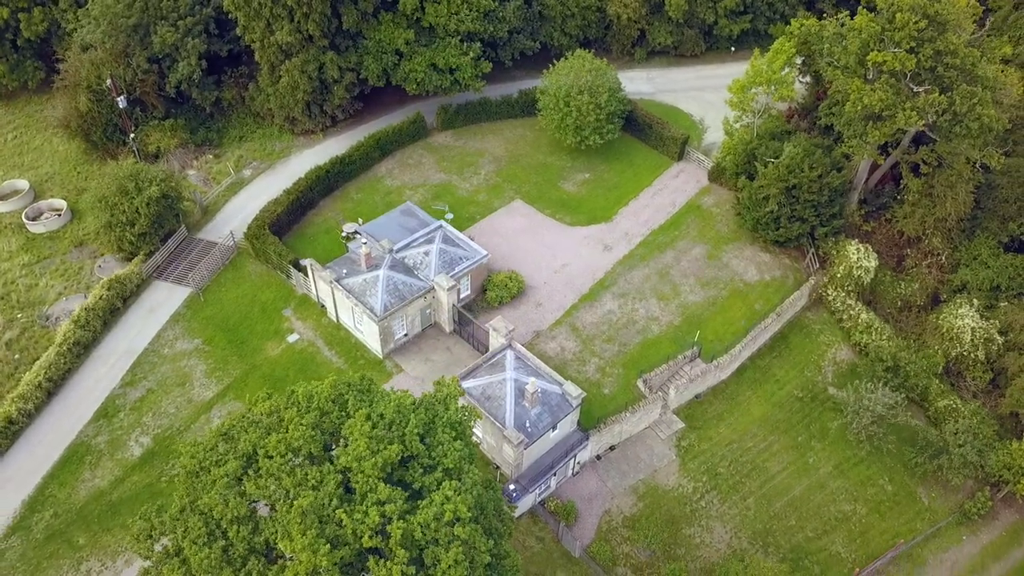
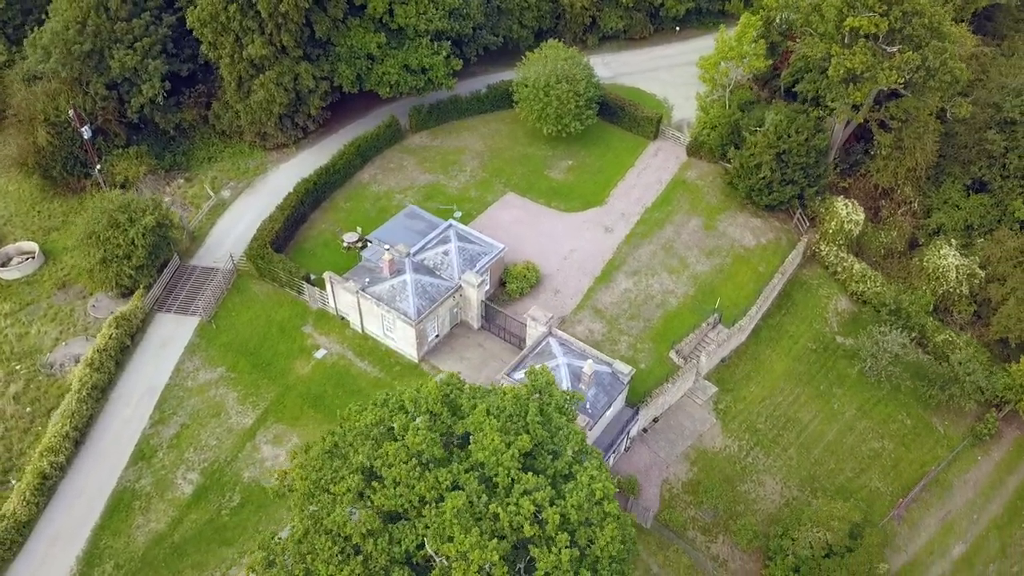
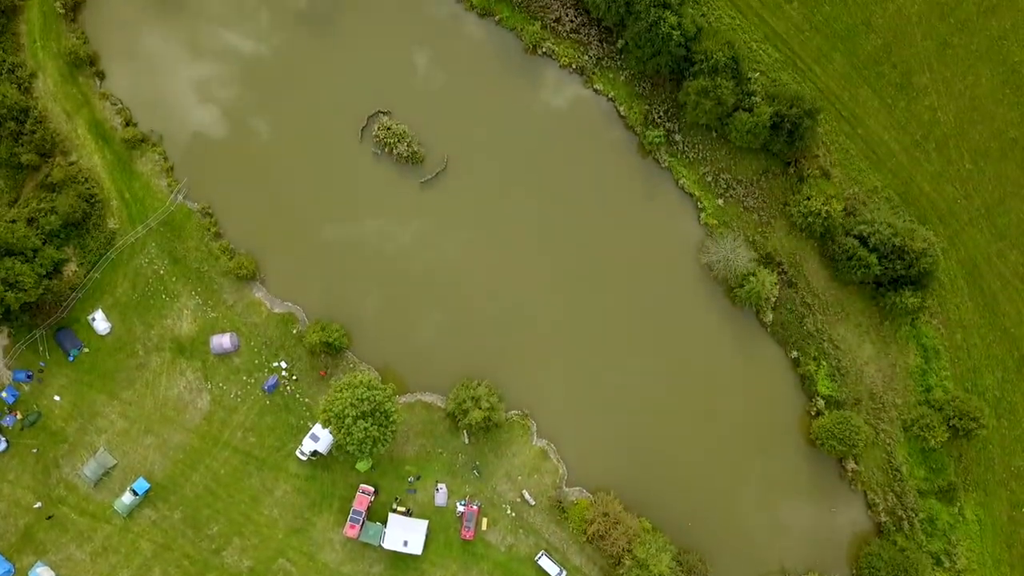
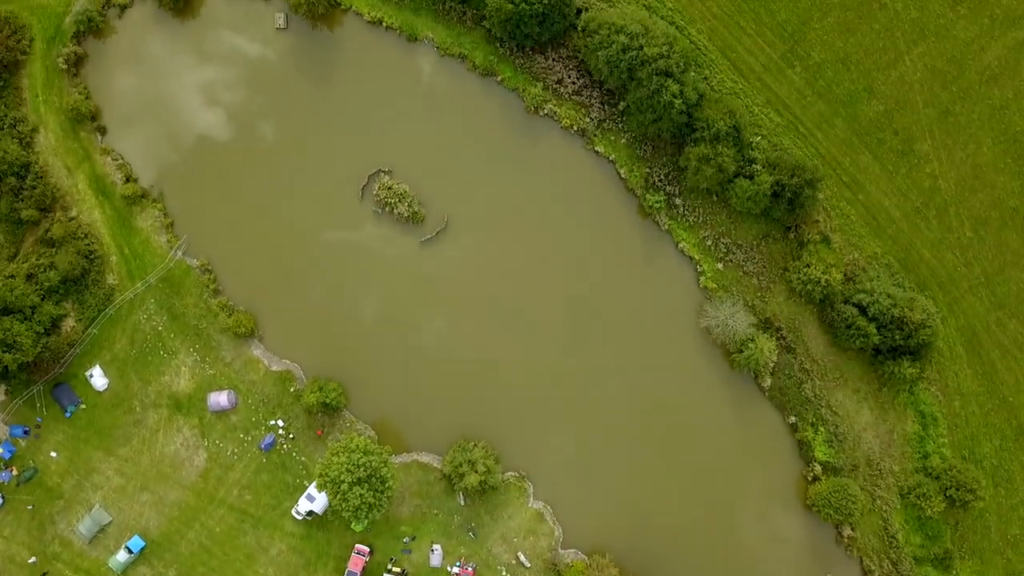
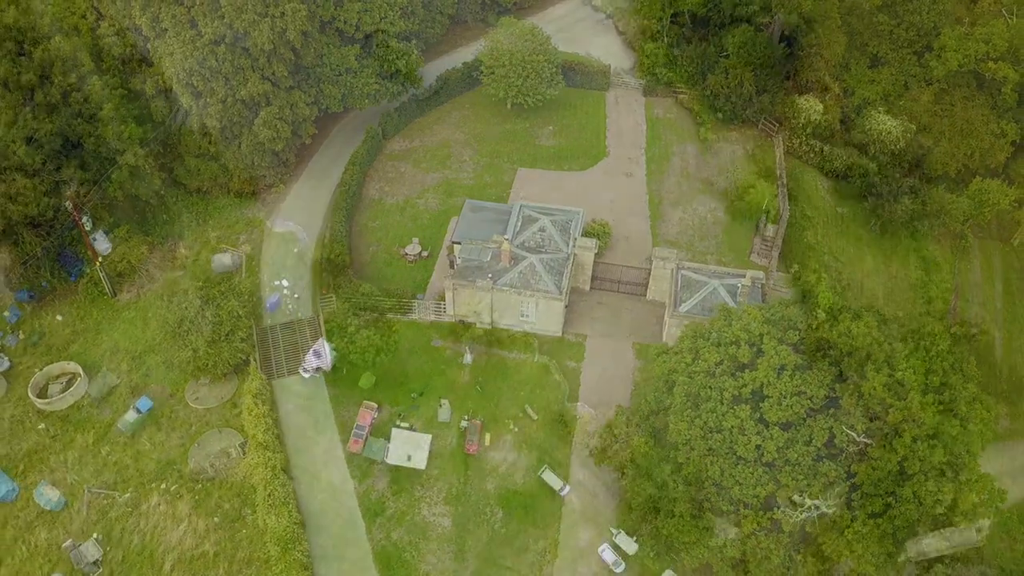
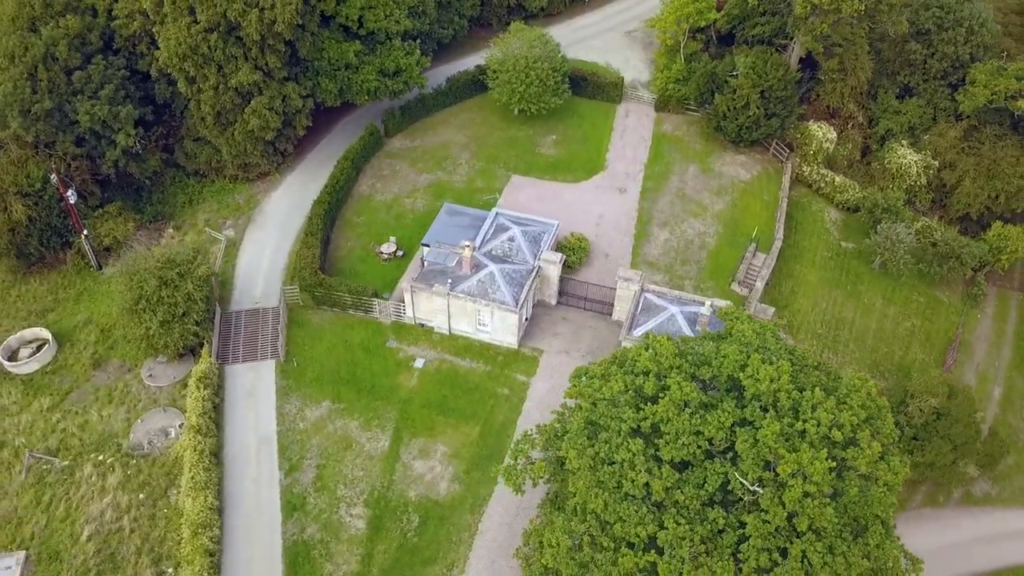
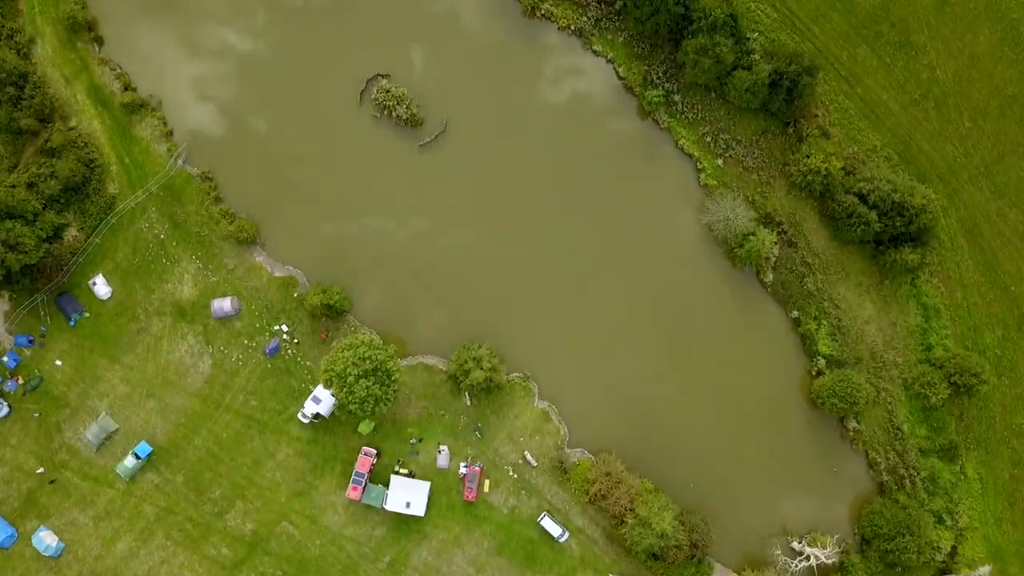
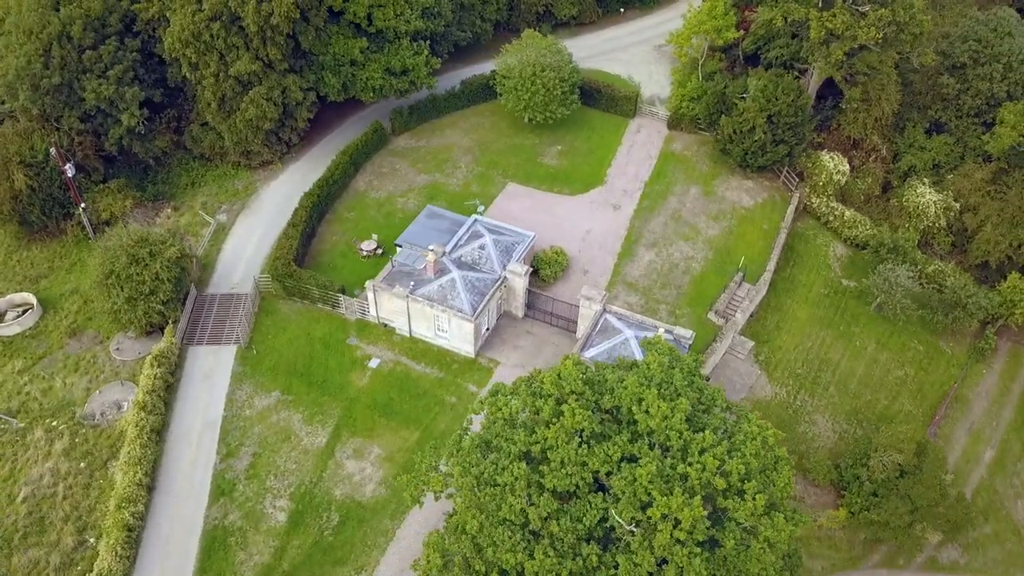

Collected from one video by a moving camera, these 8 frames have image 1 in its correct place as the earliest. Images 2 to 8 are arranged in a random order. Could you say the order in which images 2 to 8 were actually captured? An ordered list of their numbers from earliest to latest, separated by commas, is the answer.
2, 8, 6, 5, 7, 3, 4
